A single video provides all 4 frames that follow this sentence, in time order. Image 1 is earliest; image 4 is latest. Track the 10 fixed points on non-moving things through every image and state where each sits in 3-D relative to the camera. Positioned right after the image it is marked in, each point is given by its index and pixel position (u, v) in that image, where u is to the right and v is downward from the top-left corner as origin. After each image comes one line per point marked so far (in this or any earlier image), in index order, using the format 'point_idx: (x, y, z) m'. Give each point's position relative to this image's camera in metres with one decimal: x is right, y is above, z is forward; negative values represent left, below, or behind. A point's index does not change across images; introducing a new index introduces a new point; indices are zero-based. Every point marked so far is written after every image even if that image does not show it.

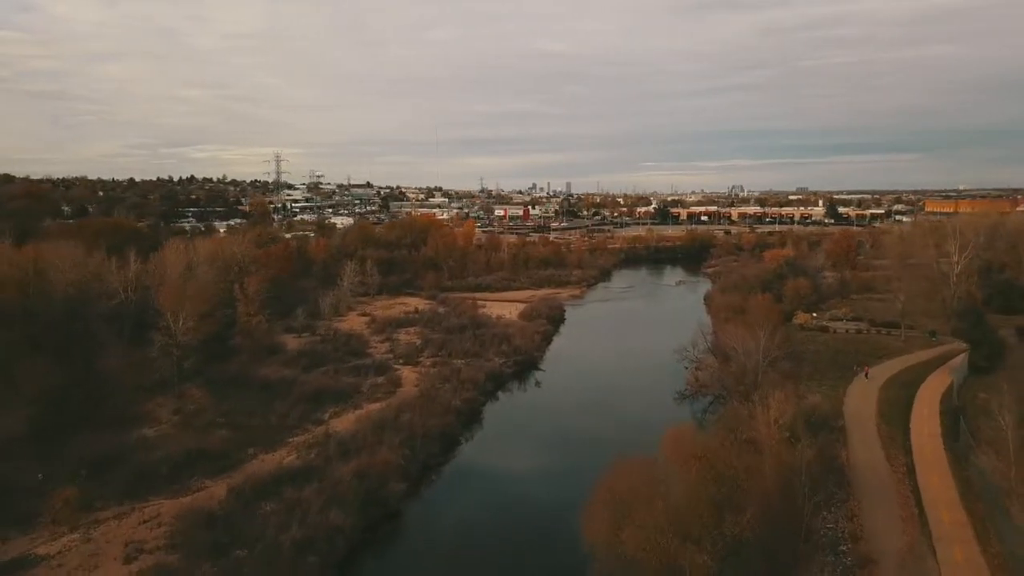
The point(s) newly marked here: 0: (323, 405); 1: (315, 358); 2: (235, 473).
0: (-3.4, -2.1, +15.4) m
1: (-4.4, -1.6, +19.2) m
2: (-3.8, -2.6, +11.8) m
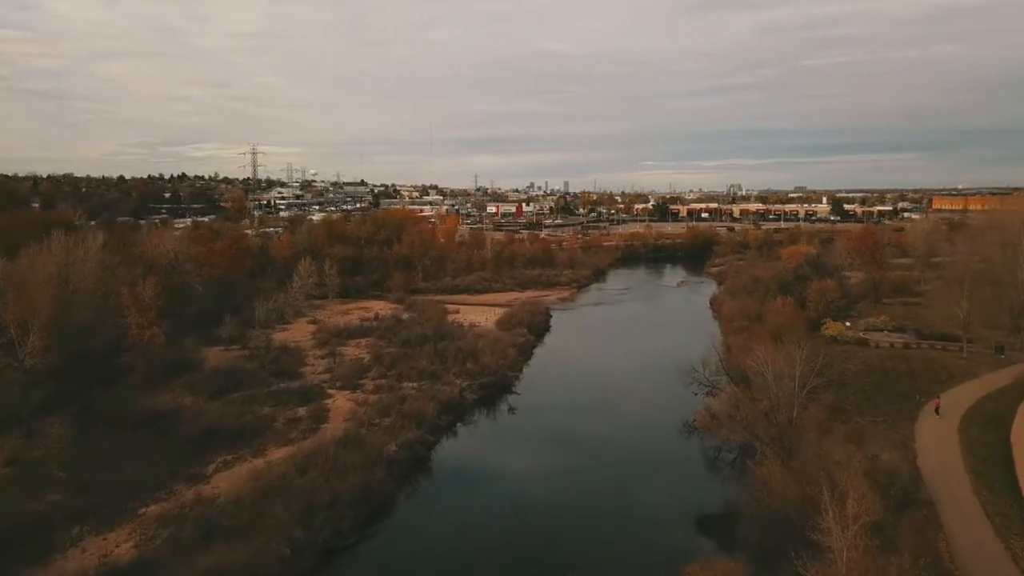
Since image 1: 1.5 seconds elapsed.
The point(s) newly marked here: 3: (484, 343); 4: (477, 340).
0: (-4.0, -2.2, +11.5) m
1: (-5.0, -1.6, +15.4) m
2: (-4.4, -2.6, +7.9) m
3: (-0.6, -1.2, +18.5) m
4: (-0.8, -1.1, +18.8) m
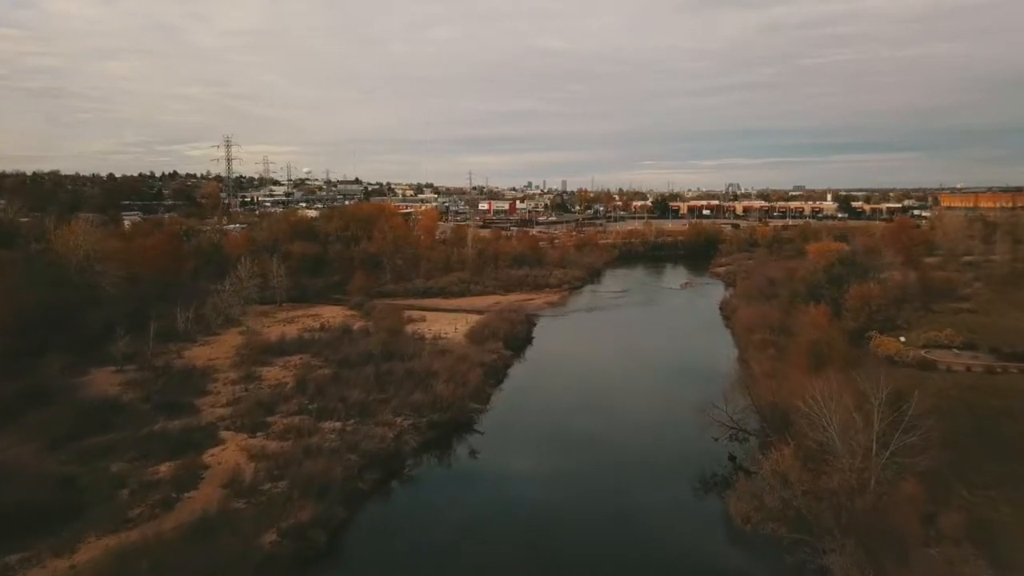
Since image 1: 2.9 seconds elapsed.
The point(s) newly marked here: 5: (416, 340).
0: (-4.6, -2.3, +7.7) m
1: (-5.6, -1.7, +11.5) m
2: (-5.0, -2.7, +4.0) m
3: (-1.2, -1.3, +14.6) m
4: (-1.4, -1.2, +14.9) m
5: (-1.9, -1.1, +16.9) m
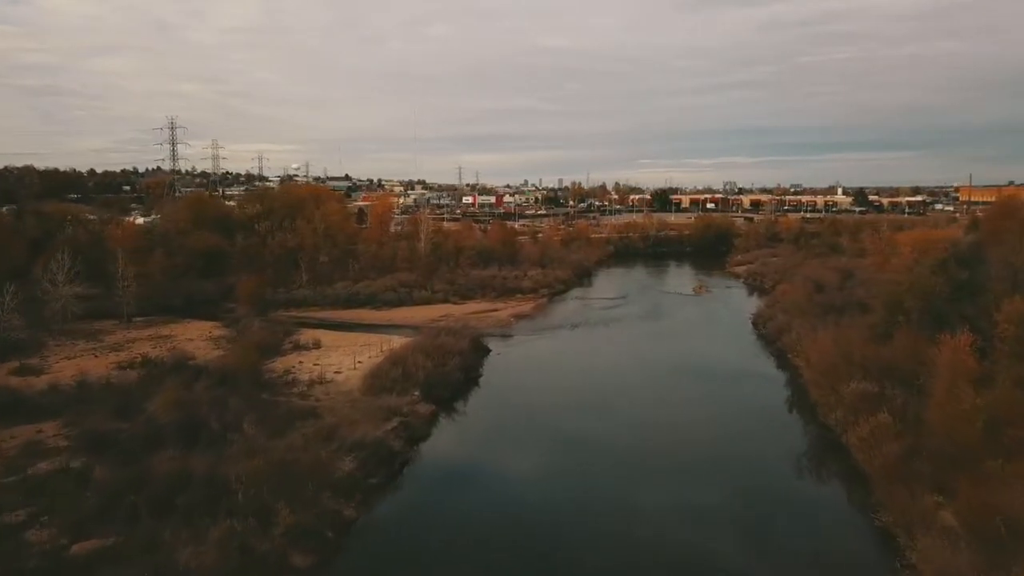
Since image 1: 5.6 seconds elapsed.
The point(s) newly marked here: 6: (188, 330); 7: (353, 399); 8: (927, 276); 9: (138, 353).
0: (-5.5, -2.5, +0.7) m
1: (-6.6, -1.9, +4.5) m
2: (-5.9, -2.9, -2.9) m
3: (-2.2, -1.5, +7.7) m
4: (-2.3, -1.4, +8.0) m
5: (-2.9, -1.2, +10.0) m
6: (-5.7, -0.7, +15.2) m
7: (-1.9, -1.3, +10.5) m
8: (+5.7, 0.0, +11.7) m
9: (-5.7, -1.0, +13.2) m
